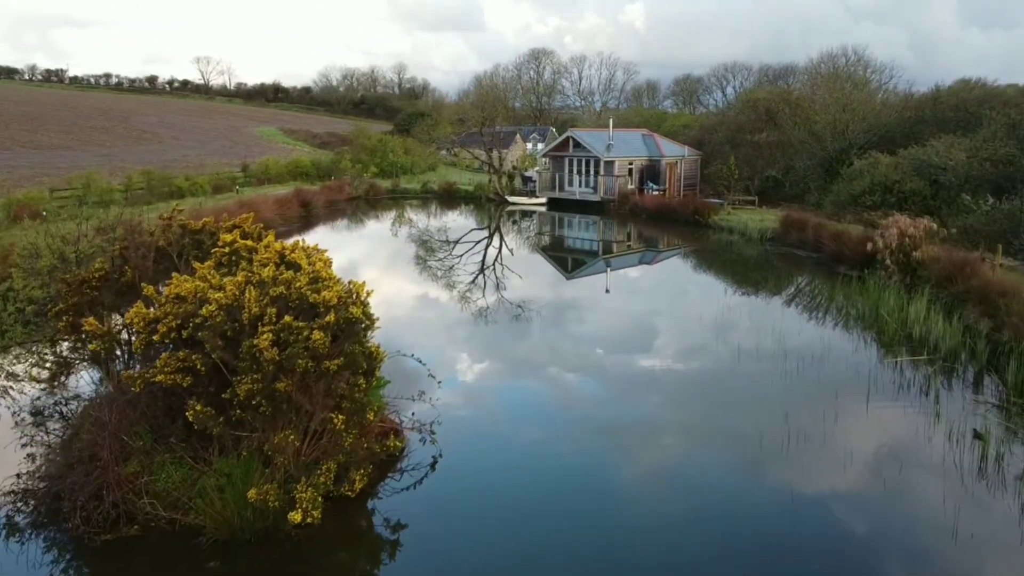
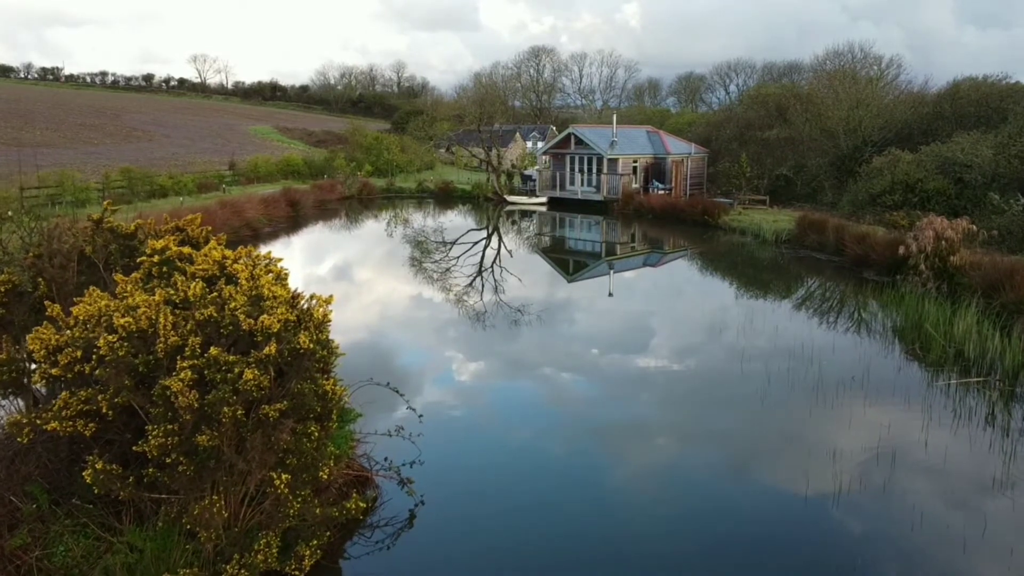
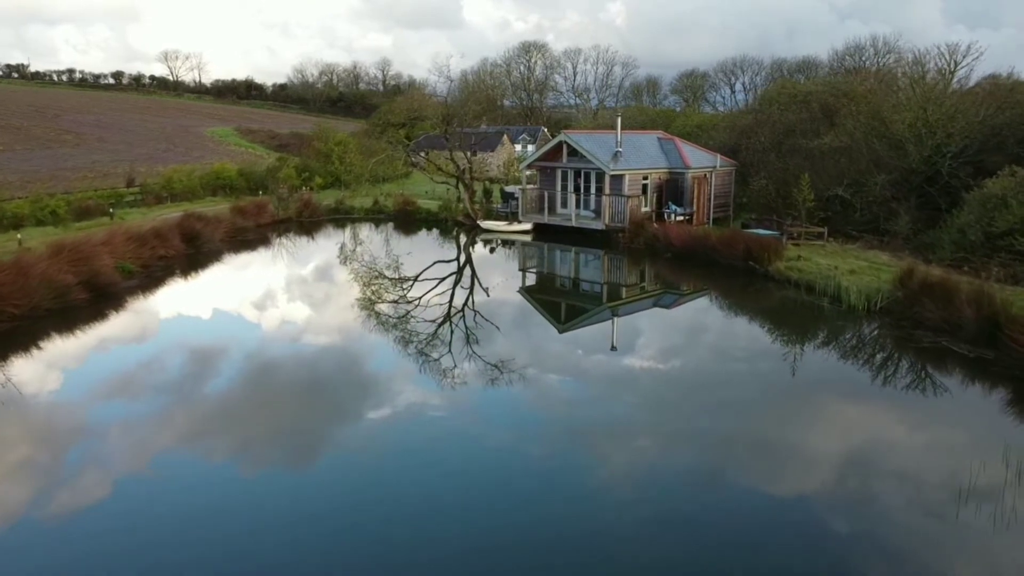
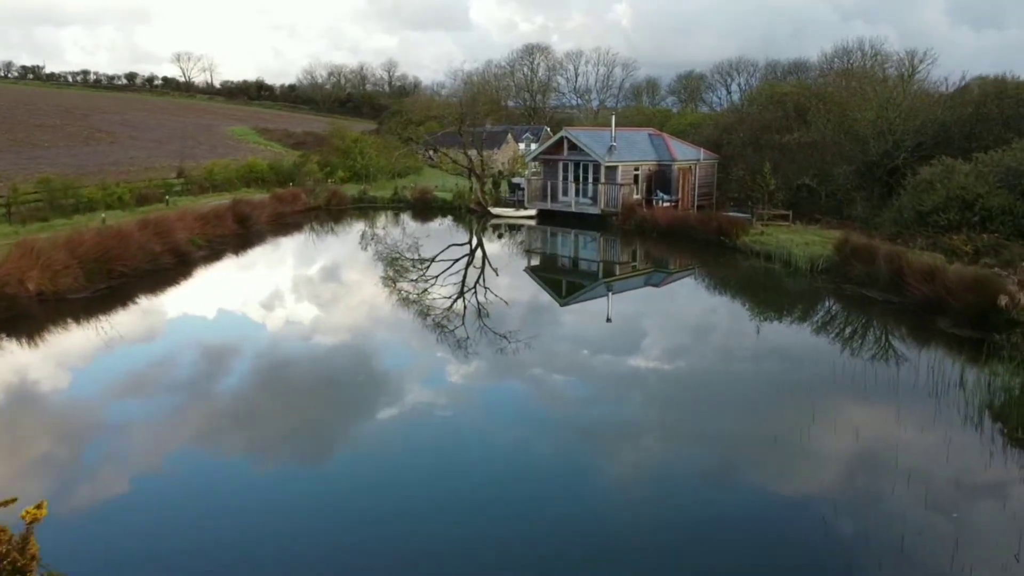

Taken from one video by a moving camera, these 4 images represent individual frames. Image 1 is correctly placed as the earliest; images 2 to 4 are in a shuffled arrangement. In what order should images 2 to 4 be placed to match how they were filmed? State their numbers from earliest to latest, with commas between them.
2, 4, 3
